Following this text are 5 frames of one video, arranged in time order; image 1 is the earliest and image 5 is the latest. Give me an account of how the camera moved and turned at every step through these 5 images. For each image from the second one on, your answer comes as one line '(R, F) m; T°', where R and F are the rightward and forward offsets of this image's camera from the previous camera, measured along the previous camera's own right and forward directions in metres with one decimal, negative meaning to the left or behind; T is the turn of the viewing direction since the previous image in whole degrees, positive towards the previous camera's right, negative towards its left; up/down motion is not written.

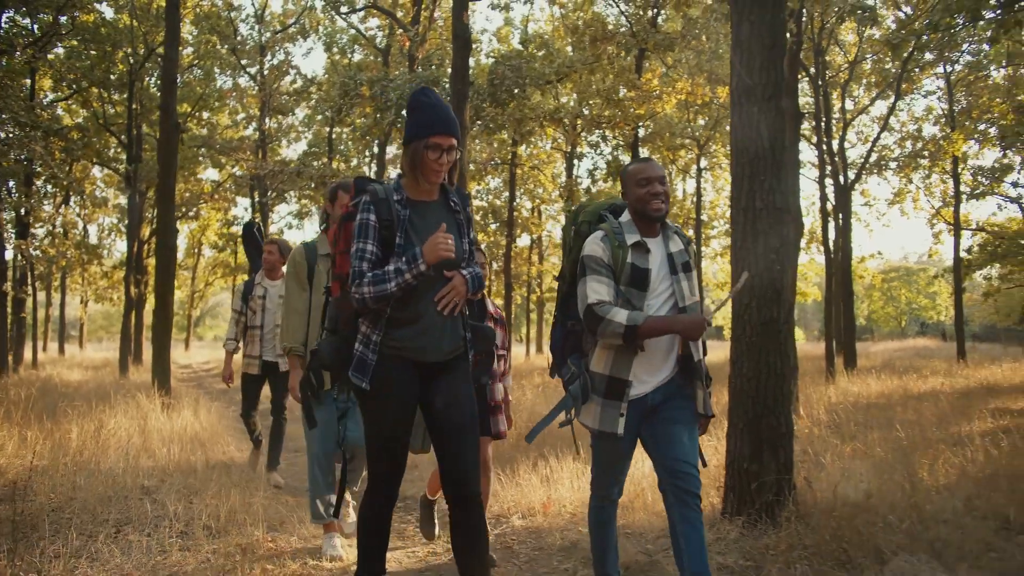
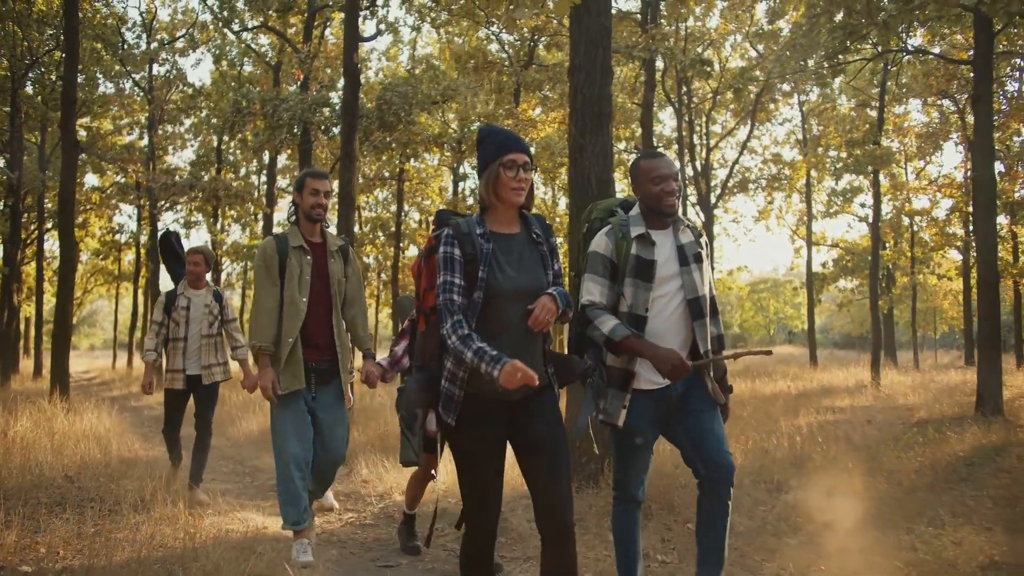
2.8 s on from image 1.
(+0.1, -1.1) m; +7°
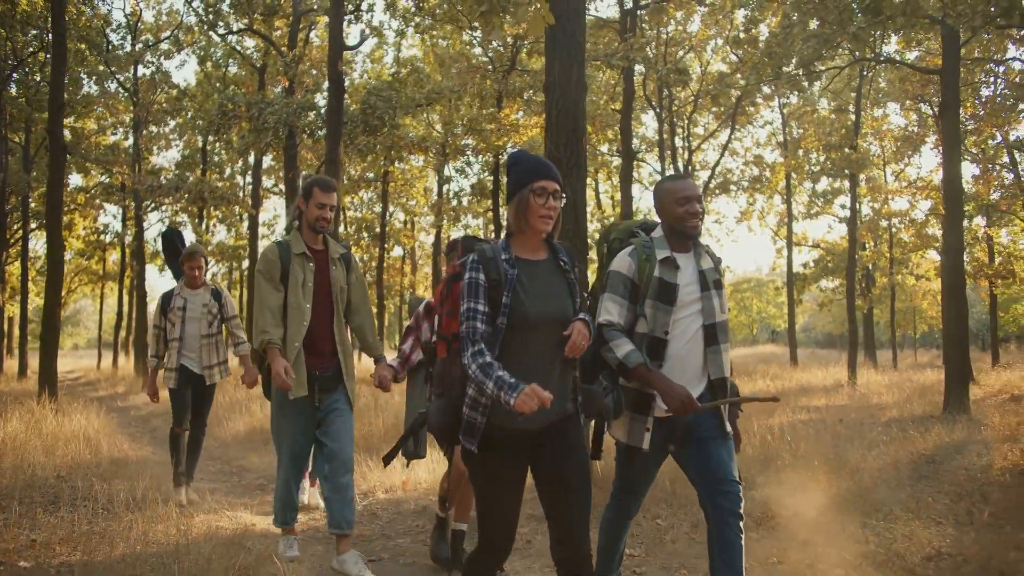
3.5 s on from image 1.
(+0.1, -0.3) m; +1°
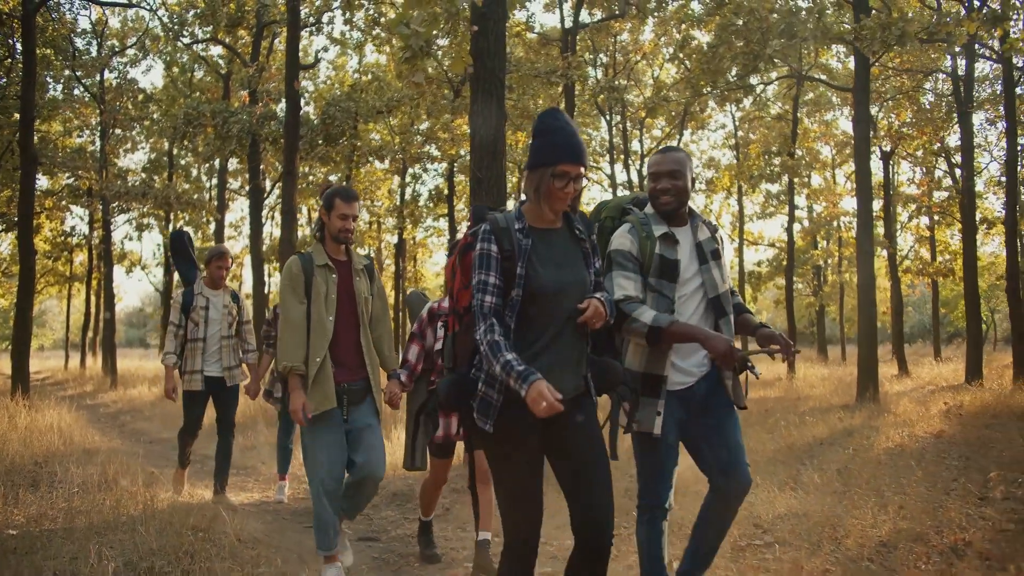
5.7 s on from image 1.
(+0.4, -0.9) m; +2°
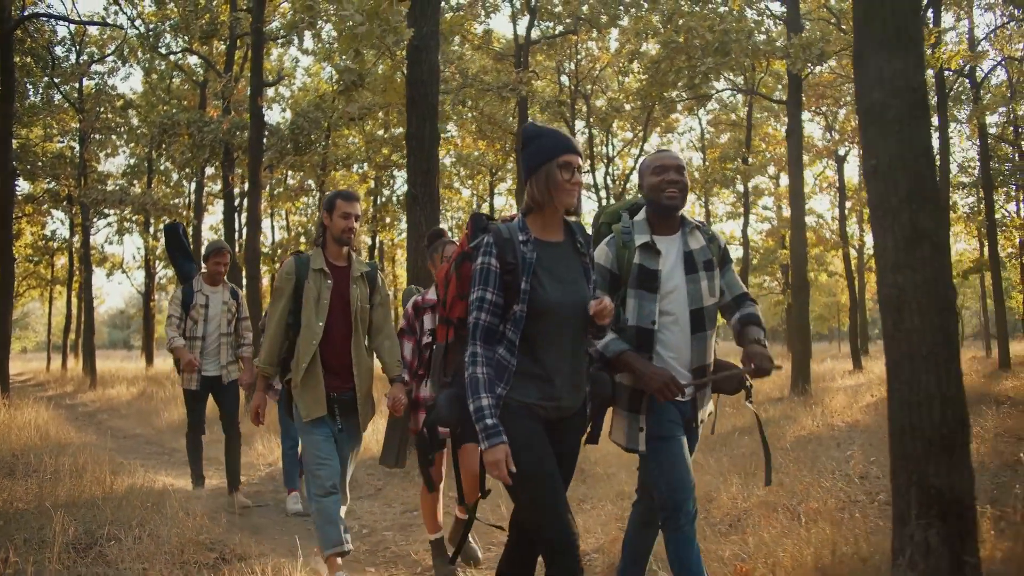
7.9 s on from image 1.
(+0.5, -0.8) m; +1°
